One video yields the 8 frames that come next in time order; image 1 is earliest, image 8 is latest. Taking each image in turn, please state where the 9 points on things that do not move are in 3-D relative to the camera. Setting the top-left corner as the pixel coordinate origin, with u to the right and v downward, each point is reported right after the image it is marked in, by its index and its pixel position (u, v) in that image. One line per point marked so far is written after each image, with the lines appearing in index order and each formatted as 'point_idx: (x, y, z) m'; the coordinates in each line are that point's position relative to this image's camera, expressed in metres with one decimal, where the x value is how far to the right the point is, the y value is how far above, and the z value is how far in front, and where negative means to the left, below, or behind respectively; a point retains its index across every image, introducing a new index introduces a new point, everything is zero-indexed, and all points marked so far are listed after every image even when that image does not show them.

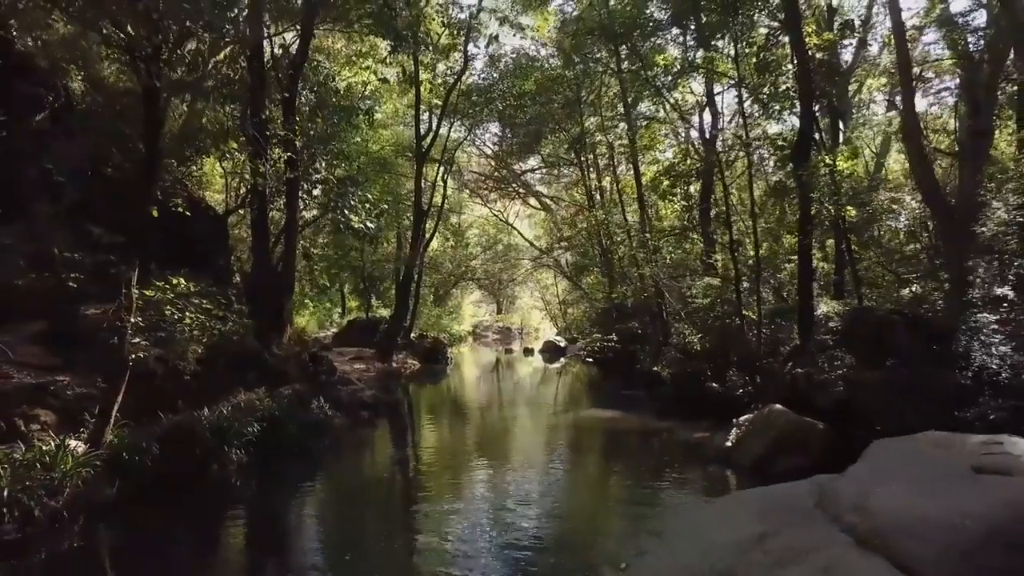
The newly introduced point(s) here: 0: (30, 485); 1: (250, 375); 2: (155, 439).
0: (-4.3, -1.8, +6.3) m
1: (-4.4, -1.4, +11.6) m
2: (-4.1, -1.7, +8.0) m
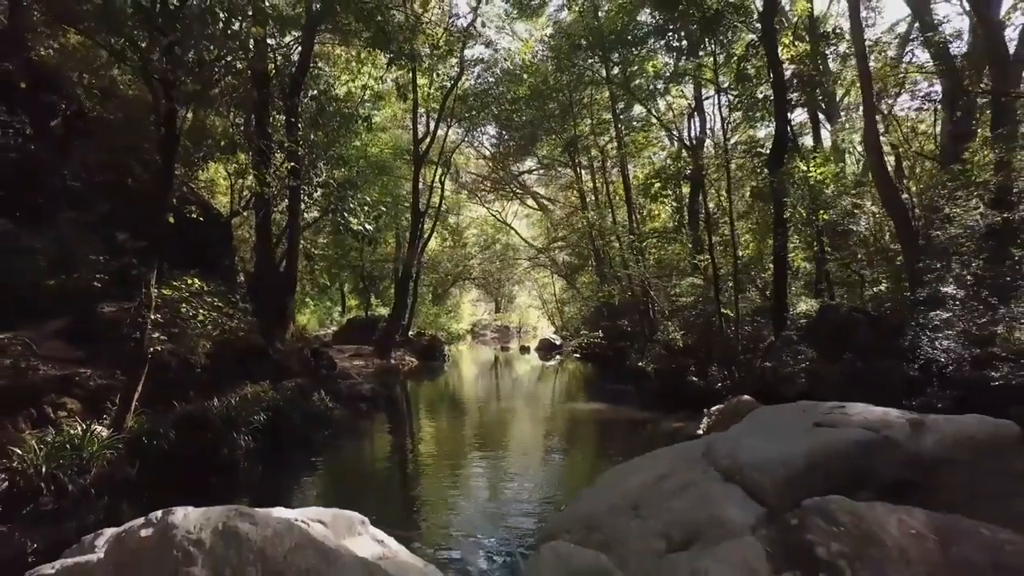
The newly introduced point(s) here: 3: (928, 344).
0: (-4.5, -1.8, +7.0) m
1: (-4.5, -1.4, +12.3) m
2: (-4.3, -1.7, +8.8) m
3: (+5.6, -0.7, +9.5) m
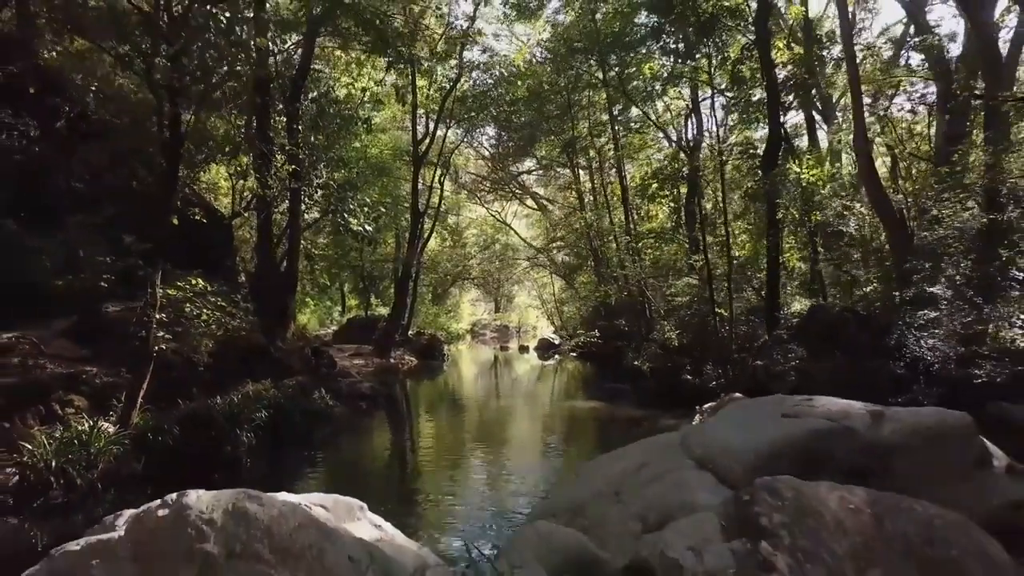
0: (-4.6, -1.8, +7.2) m
1: (-4.6, -1.4, +12.6) m
2: (-4.3, -1.7, +9.0) m
3: (+5.6, -0.7, +9.7) m
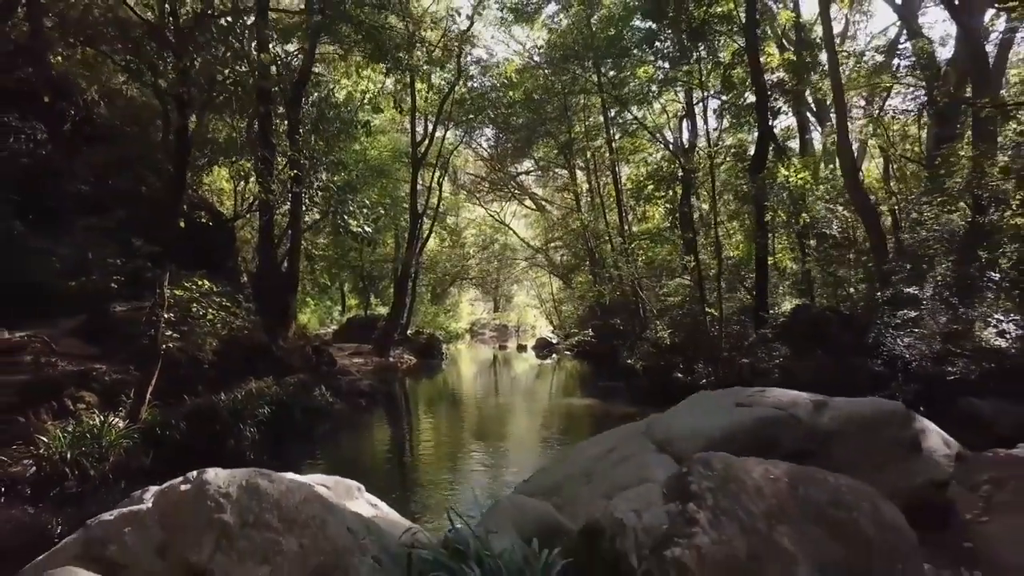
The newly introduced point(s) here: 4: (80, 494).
0: (-4.7, -1.8, +7.6) m
1: (-4.7, -1.4, +12.9) m
2: (-4.4, -1.7, +9.4) m
3: (+5.5, -0.7, +10.1) m
4: (-4.5, -2.2, +7.4) m
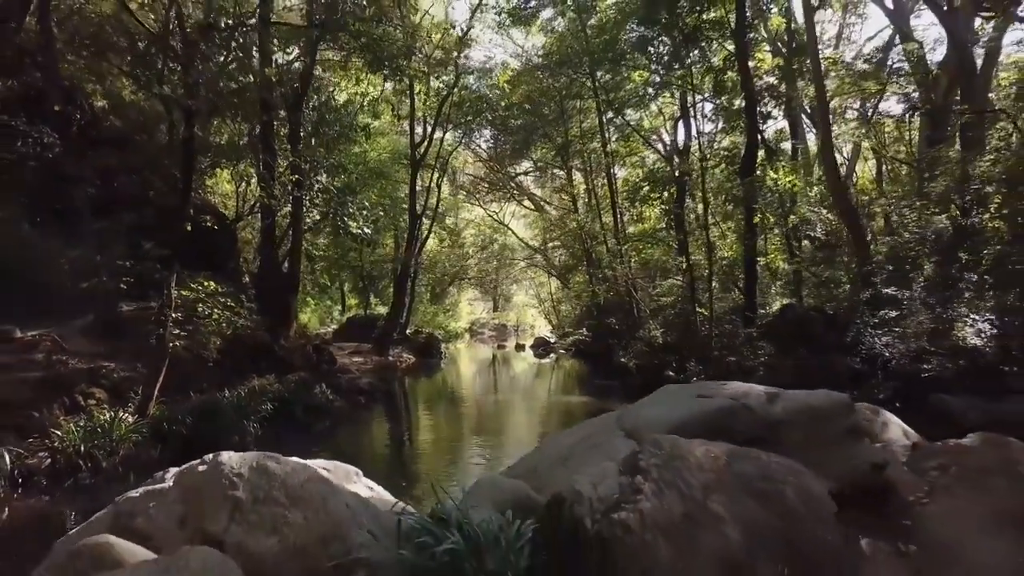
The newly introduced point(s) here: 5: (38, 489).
0: (-4.8, -1.8, +8.0) m
1: (-4.8, -1.4, +13.3) m
2: (-4.5, -1.7, +9.7) m
3: (+5.4, -0.8, +10.5) m
4: (-4.6, -2.2, +7.8) m
5: (-5.0, -2.1, +7.3) m
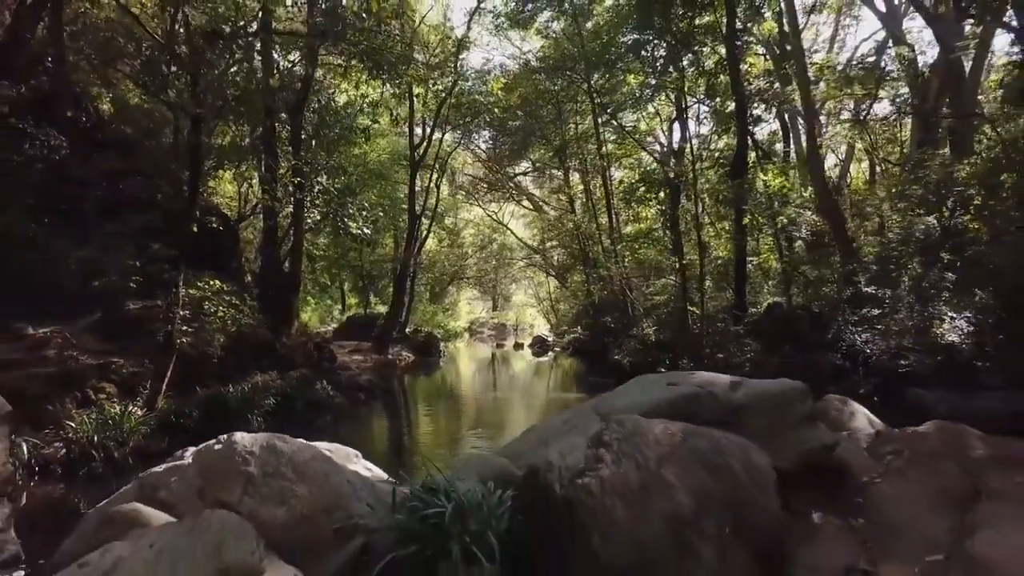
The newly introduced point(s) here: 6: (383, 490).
0: (-4.8, -1.8, +8.4) m
1: (-4.9, -1.4, +13.7) m
2: (-4.6, -1.7, +10.1) m
3: (+5.3, -0.7, +10.9) m
4: (-4.7, -2.2, +8.1) m
5: (-5.0, -2.1, +7.7) m
6: (-0.9, -1.4, +4.8) m
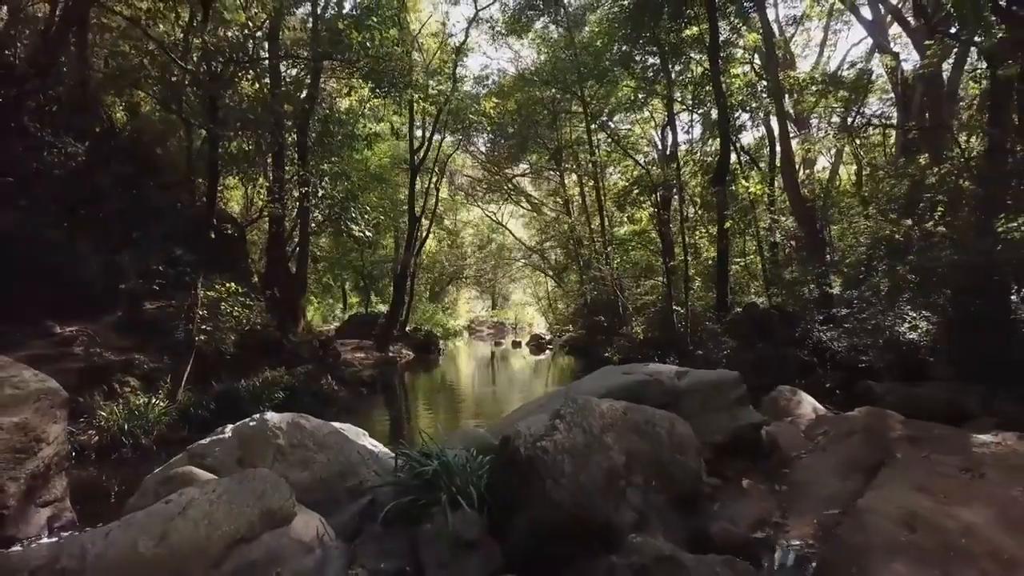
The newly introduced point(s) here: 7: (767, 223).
0: (-5.0, -1.8, +9.2) m
1: (-5.0, -1.4, +14.5) m
2: (-4.7, -1.7, +11.0) m
3: (+5.2, -0.8, +11.7) m
4: (-4.8, -2.2, +9.0) m
5: (-5.2, -2.1, +8.6) m
6: (-1.0, -1.4, +5.7) m
7: (+5.9, +1.4, +15.6) m
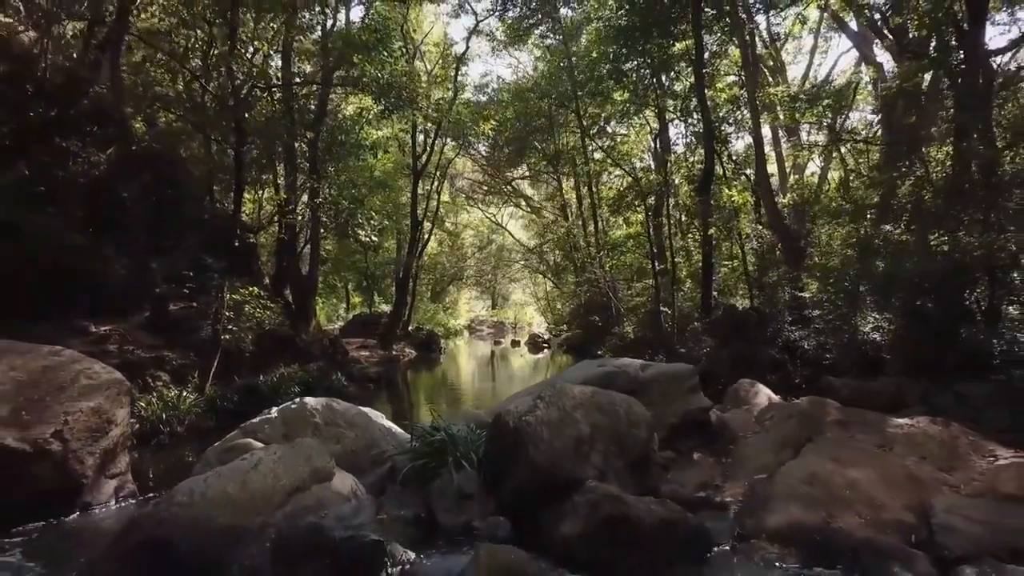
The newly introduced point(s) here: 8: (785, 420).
0: (-5.0, -1.9, +10.3) m
1: (-5.0, -1.5, +15.6) m
2: (-4.8, -1.8, +12.0) m
3: (+5.1, -0.8, +12.7) m
4: (-4.9, -2.3, +10.1) m
5: (-5.2, -2.2, +9.6) m
6: (-1.1, -1.5, +6.7) m
7: (+5.8, +1.3, +16.7) m
8: (+2.6, -1.3, +6.6) m
